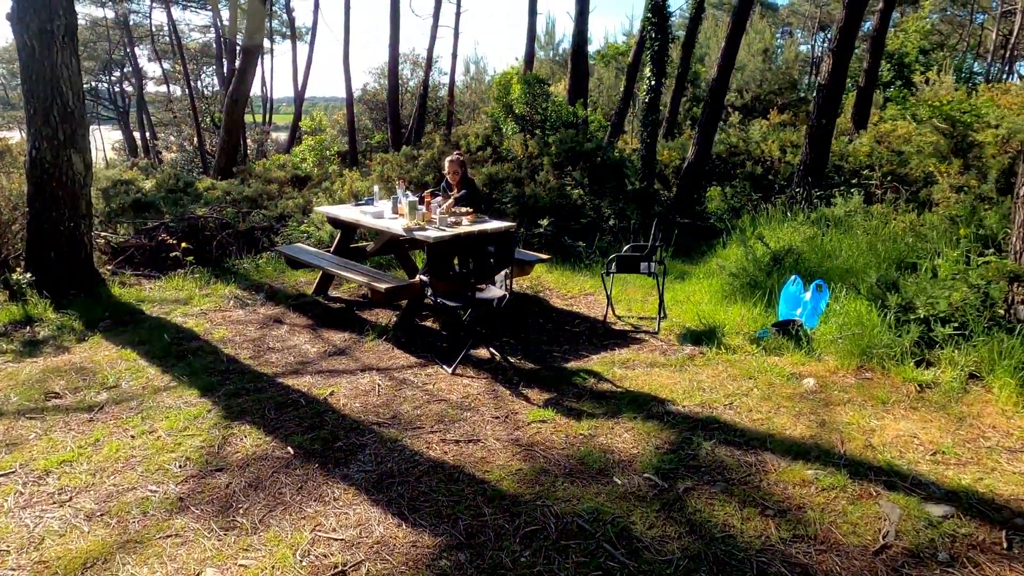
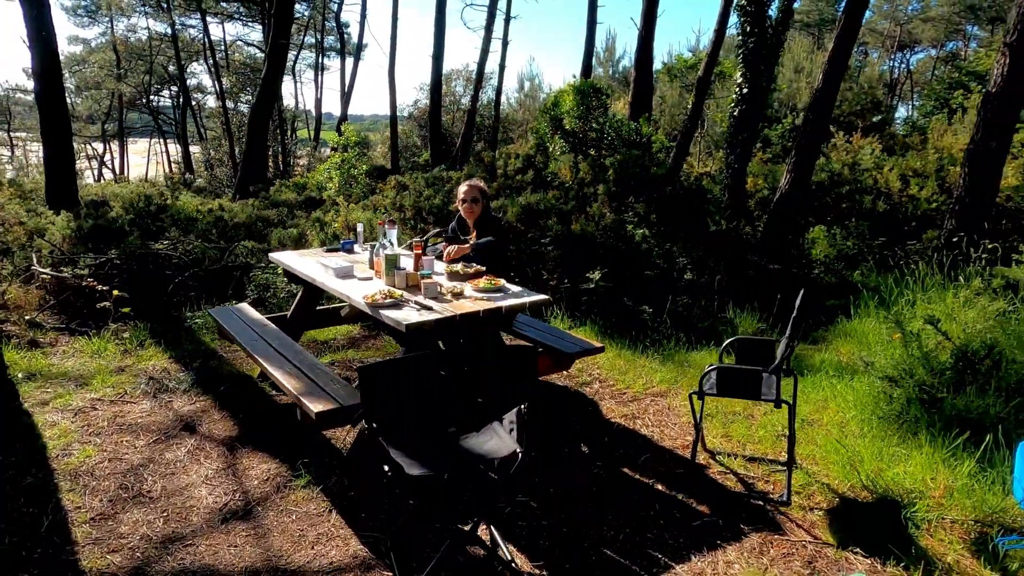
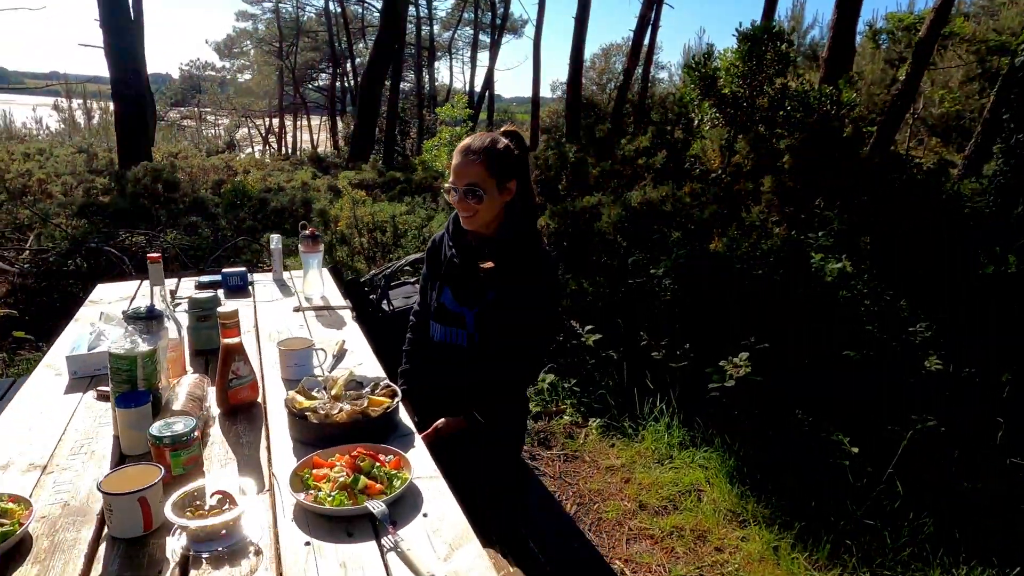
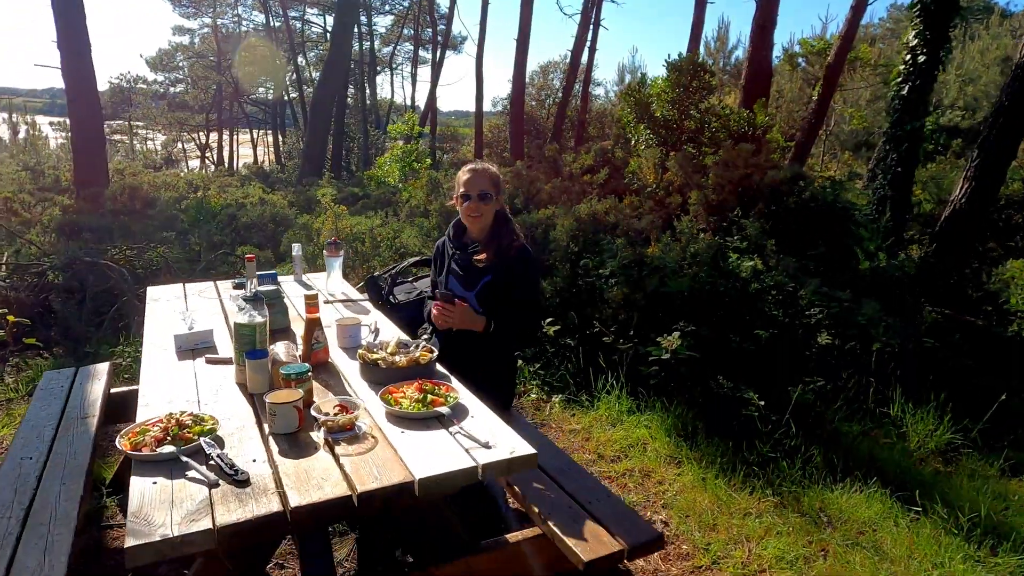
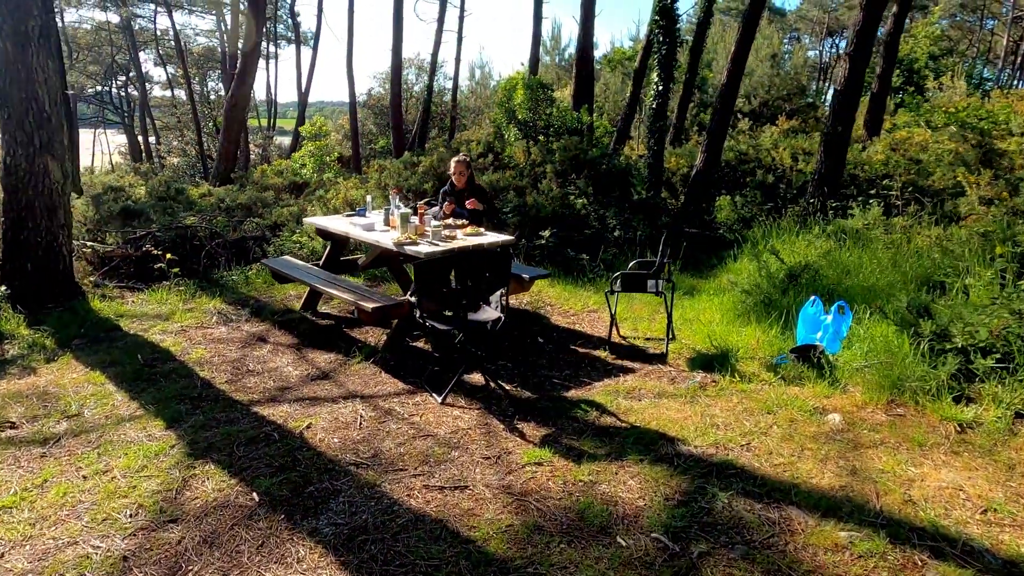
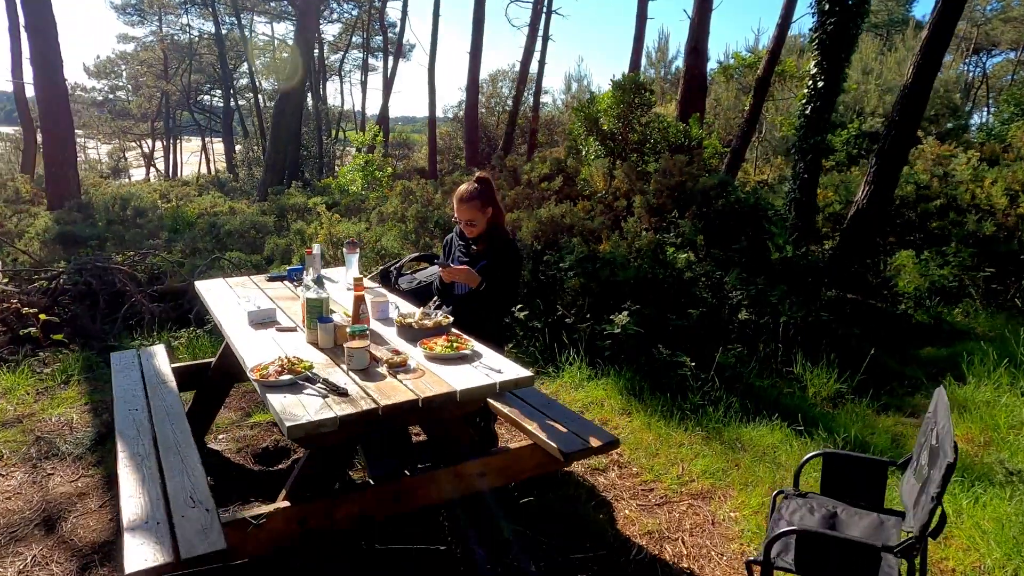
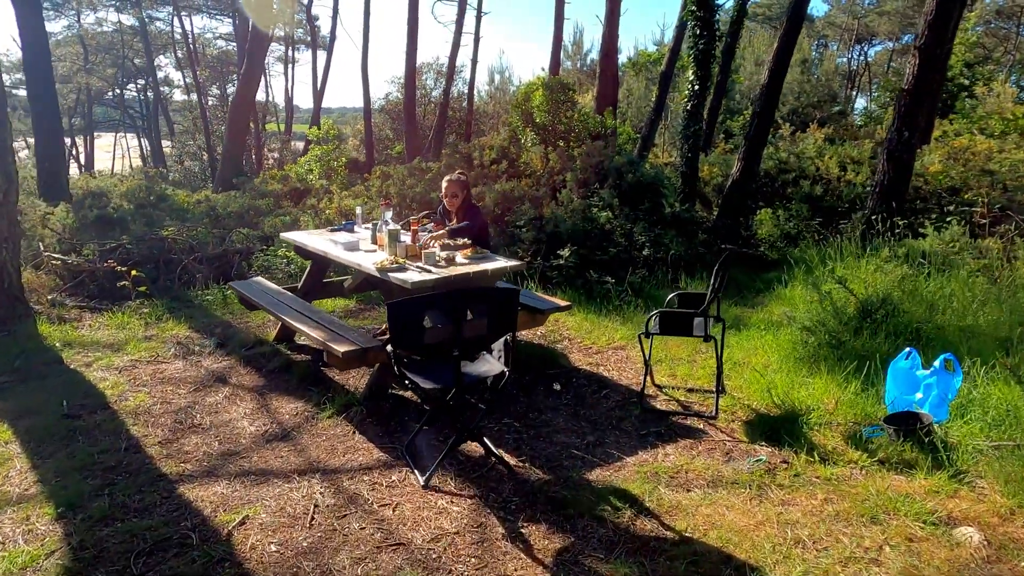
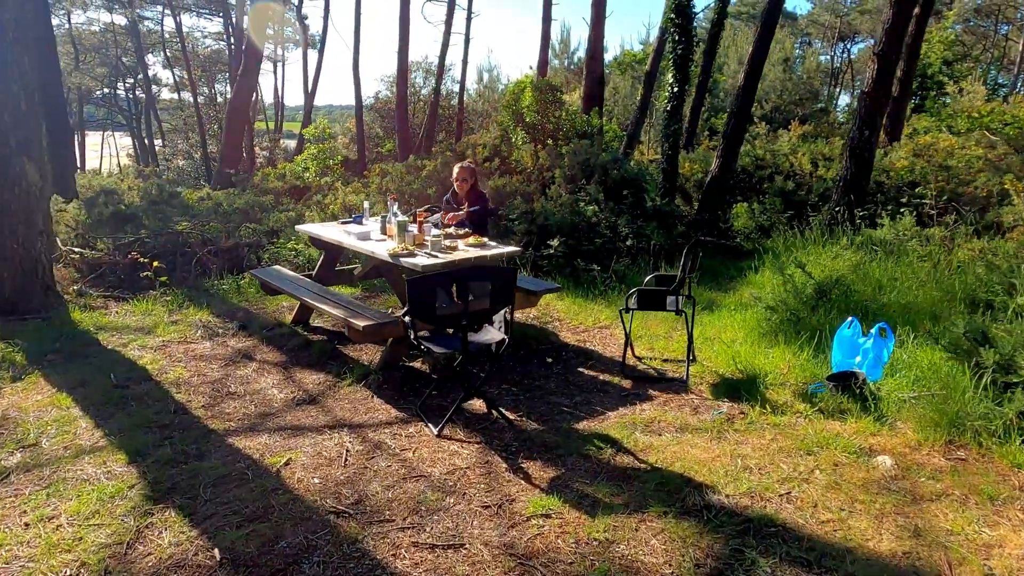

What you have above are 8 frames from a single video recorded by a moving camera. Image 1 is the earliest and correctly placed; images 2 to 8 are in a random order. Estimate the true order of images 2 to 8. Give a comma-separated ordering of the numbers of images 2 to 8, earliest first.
5, 8, 7, 2, 6, 4, 3
